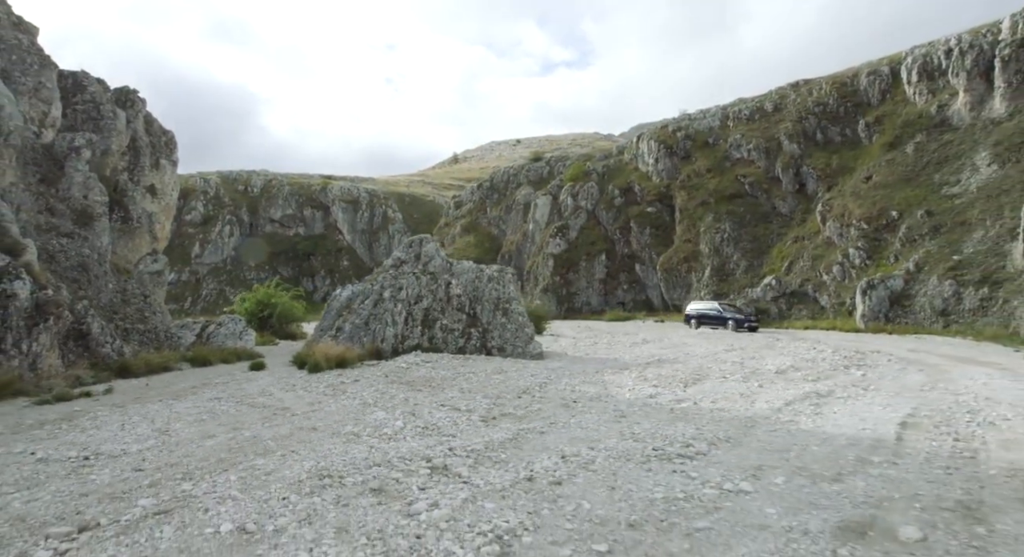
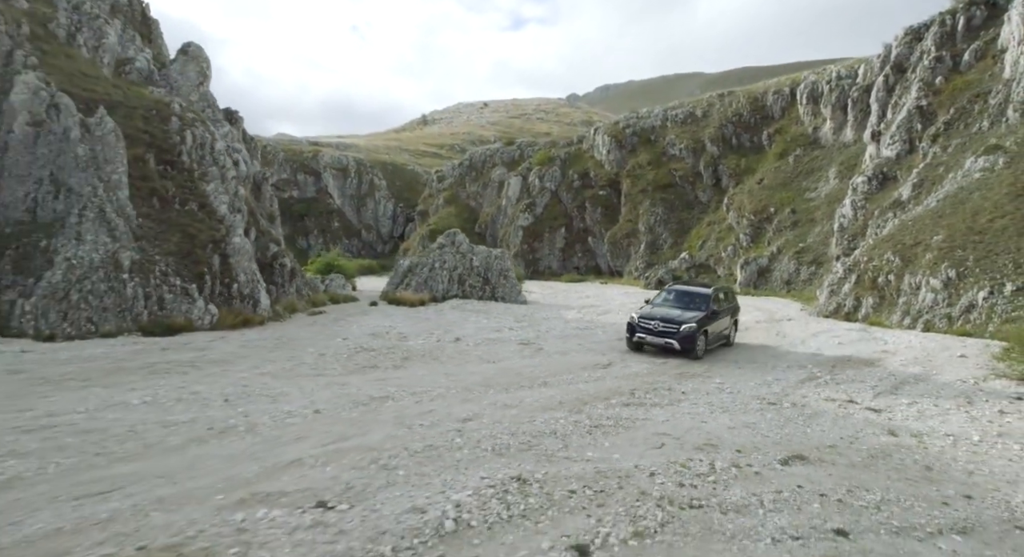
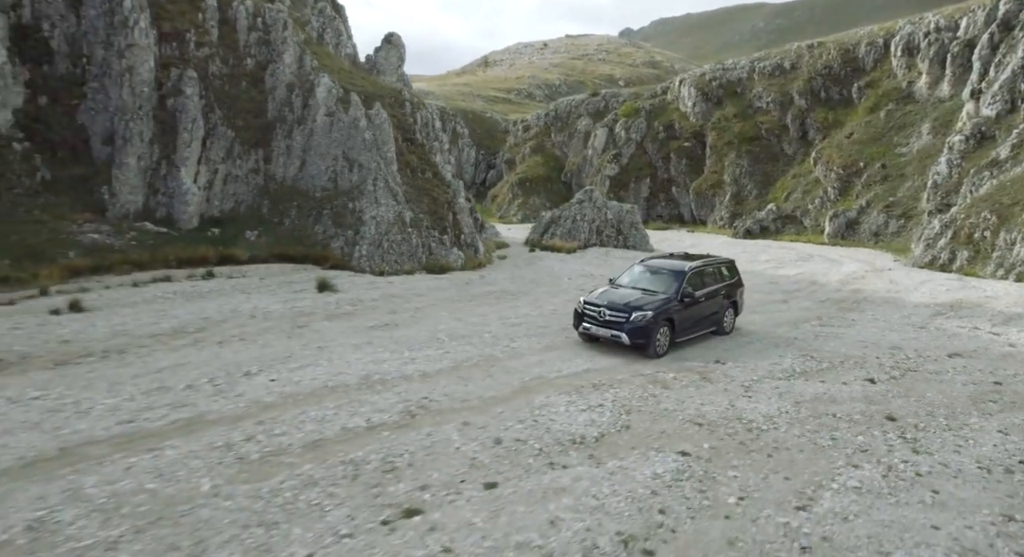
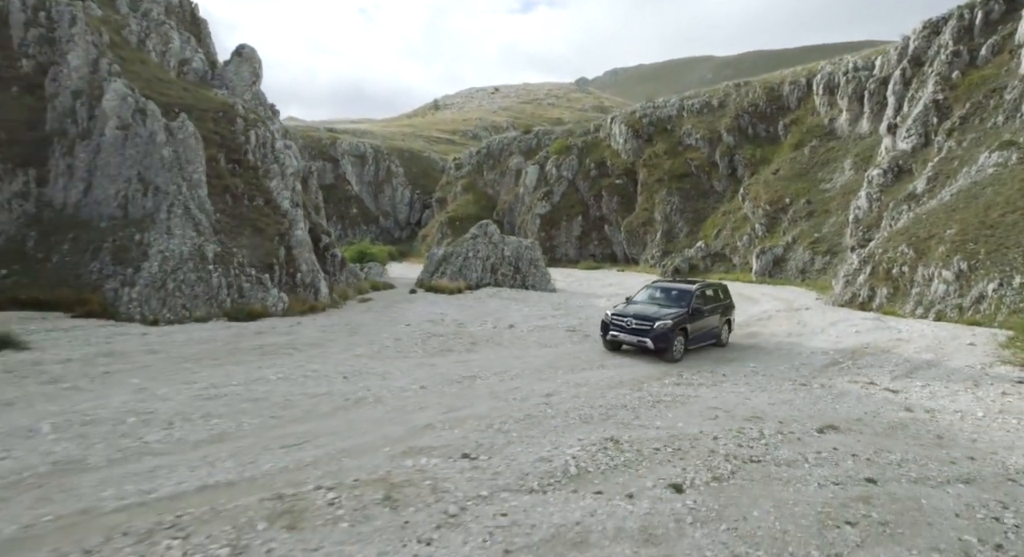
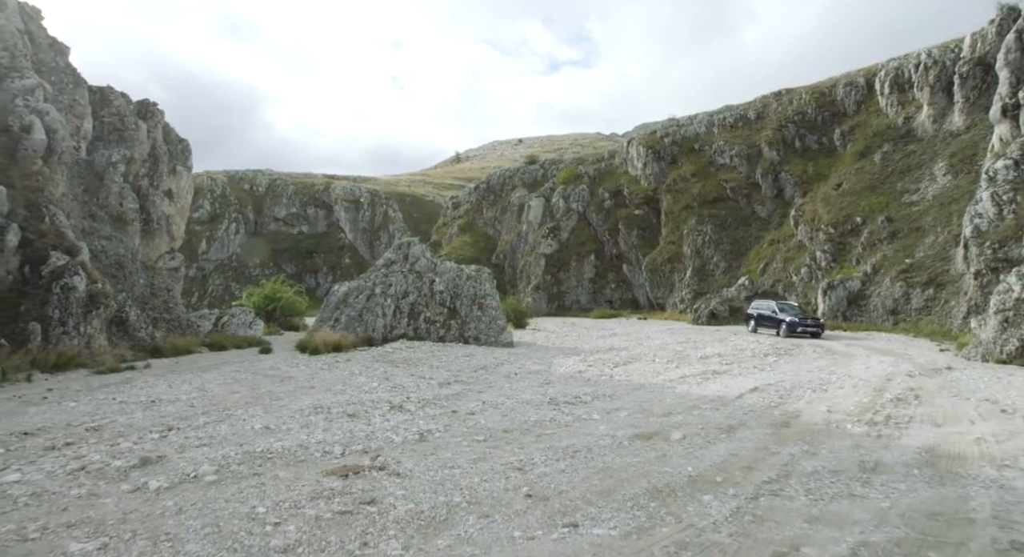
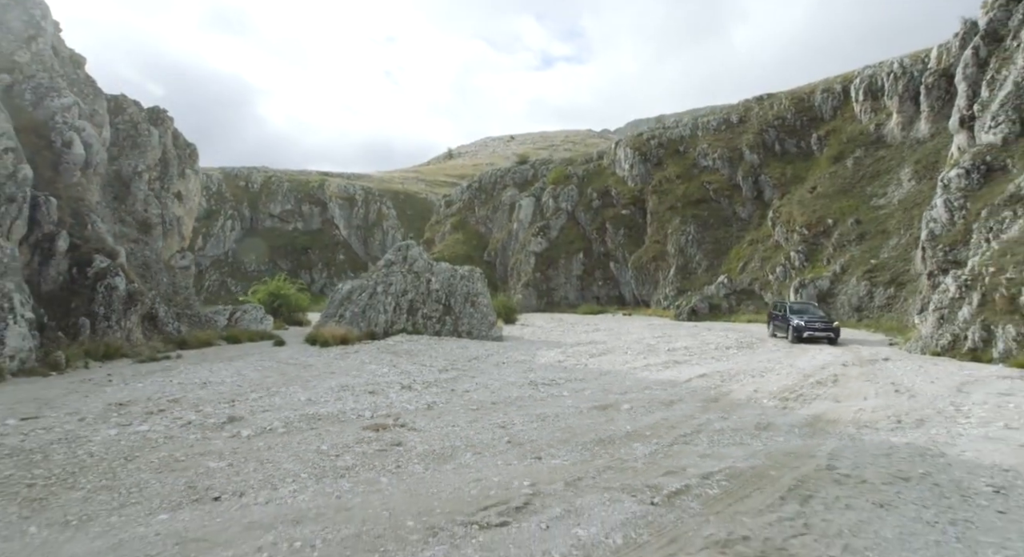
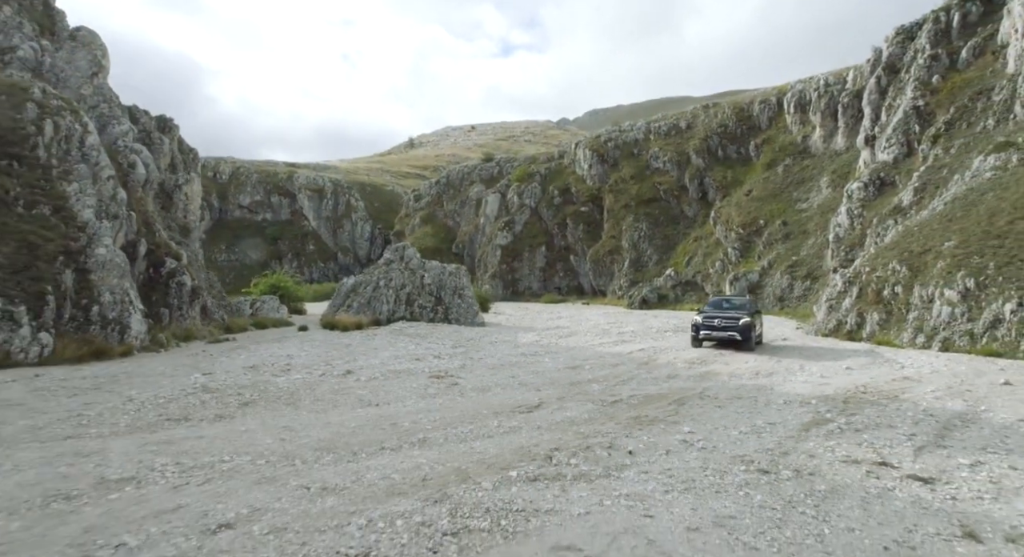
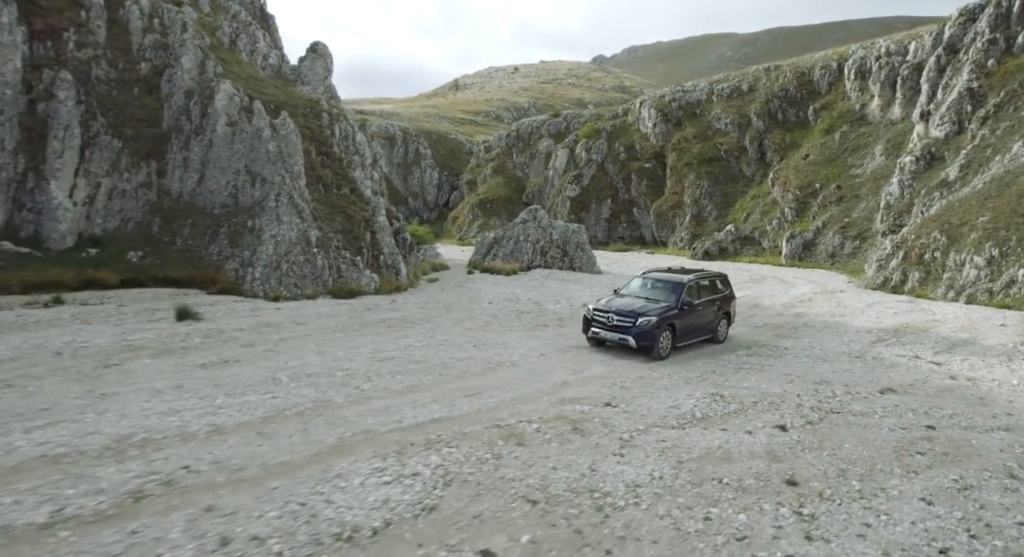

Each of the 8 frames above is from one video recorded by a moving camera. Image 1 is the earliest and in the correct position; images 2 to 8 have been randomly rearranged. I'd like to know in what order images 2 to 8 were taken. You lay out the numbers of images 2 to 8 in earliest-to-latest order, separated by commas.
5, 6, 7, 2, 4, 8, 3
